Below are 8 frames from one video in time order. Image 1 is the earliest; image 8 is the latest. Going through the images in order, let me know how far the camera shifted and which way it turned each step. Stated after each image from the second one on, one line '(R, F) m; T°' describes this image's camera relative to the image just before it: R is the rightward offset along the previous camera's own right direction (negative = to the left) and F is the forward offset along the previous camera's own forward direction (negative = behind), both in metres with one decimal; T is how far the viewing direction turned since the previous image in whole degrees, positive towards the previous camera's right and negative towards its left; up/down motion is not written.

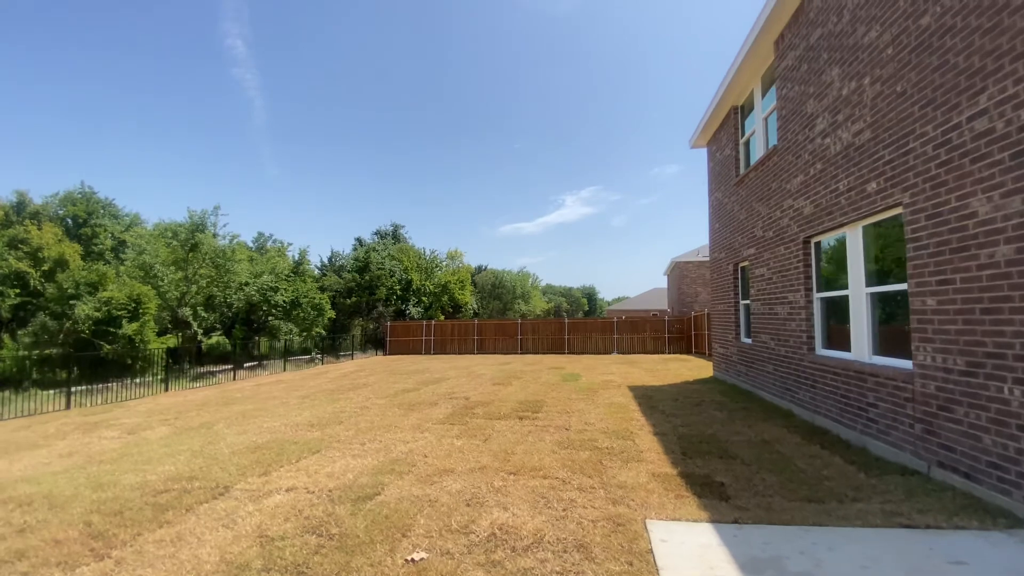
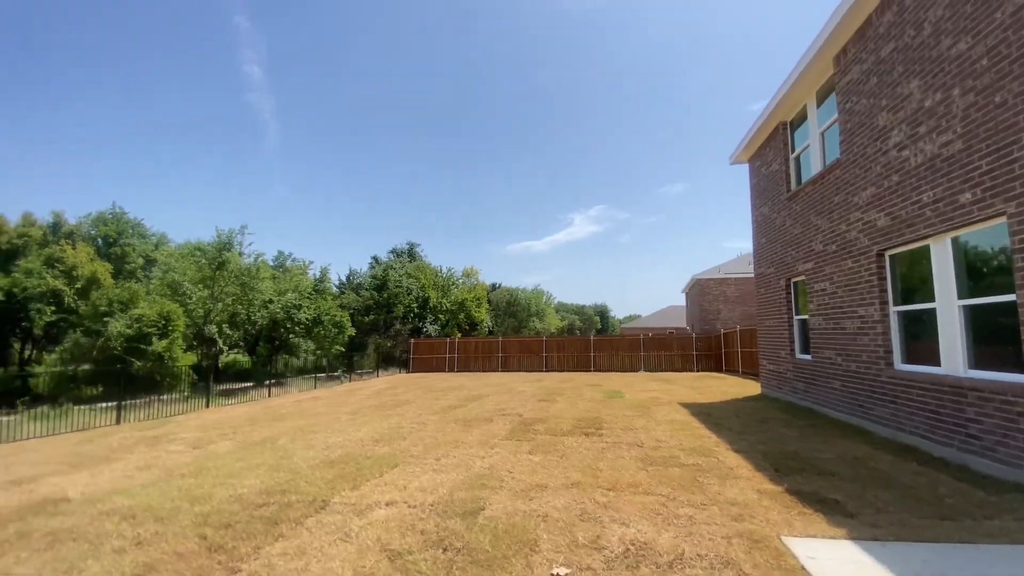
(-0.9, 0.0) m; -1°
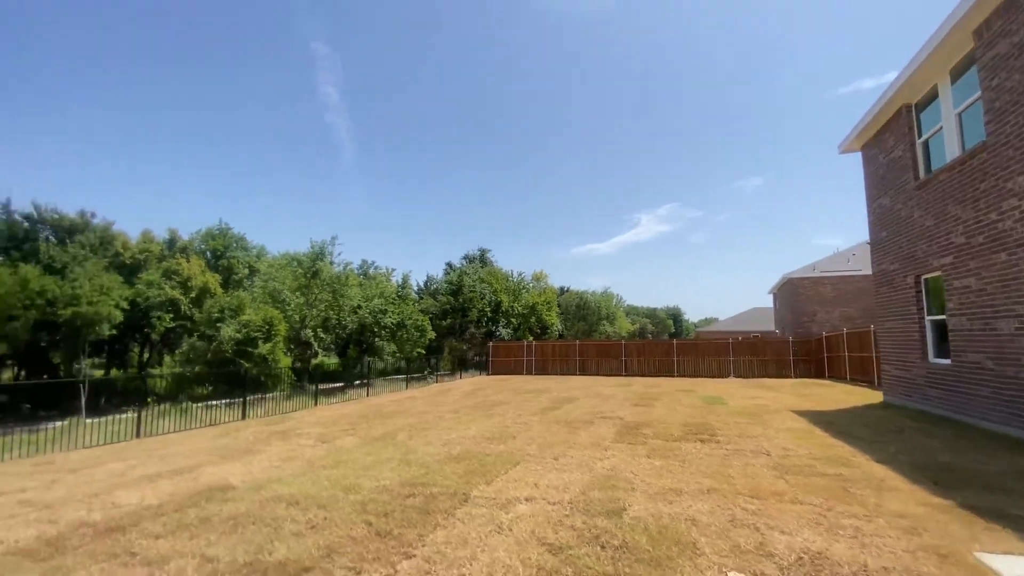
(-0.7, -0.1) m; -8°
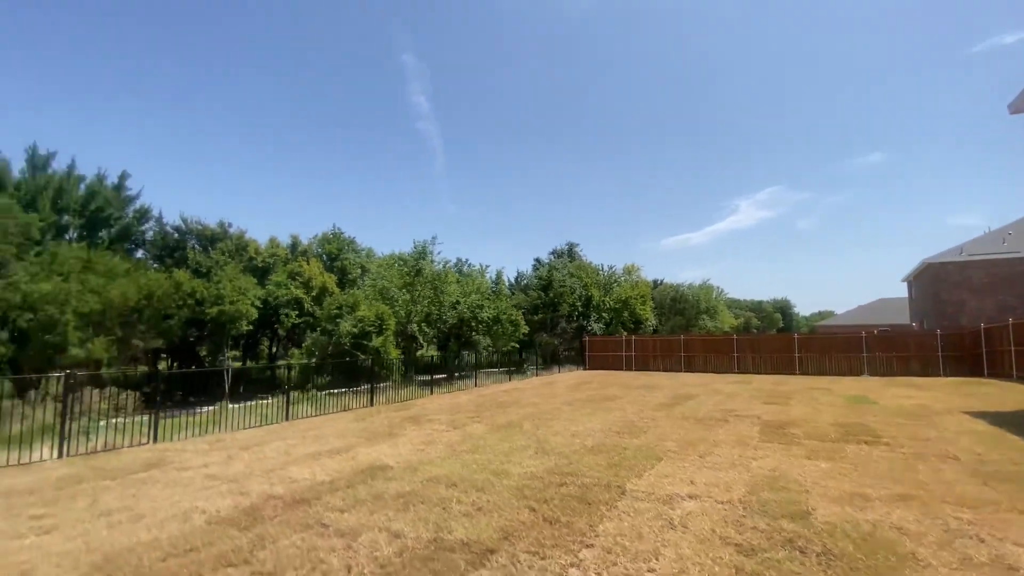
(-0.7, +0.1) m; -10°
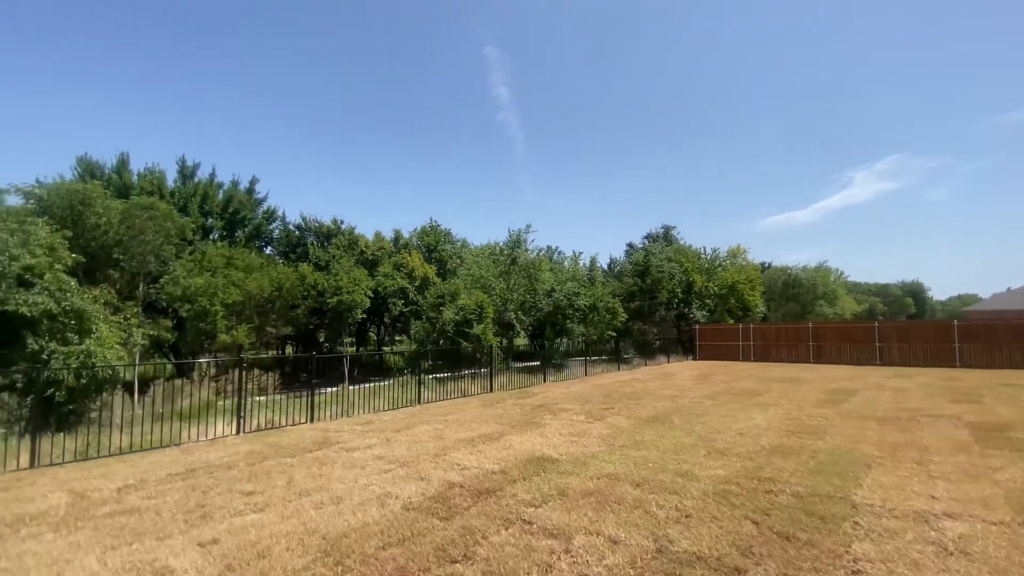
(-1.0, +0.3) m; -10°
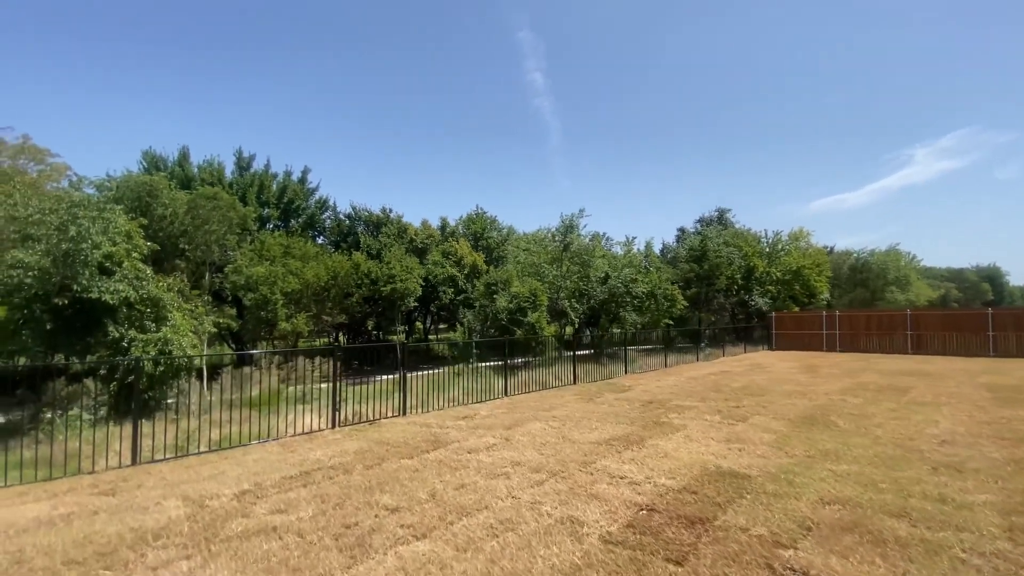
(-1.4, +1.0) m; -4°
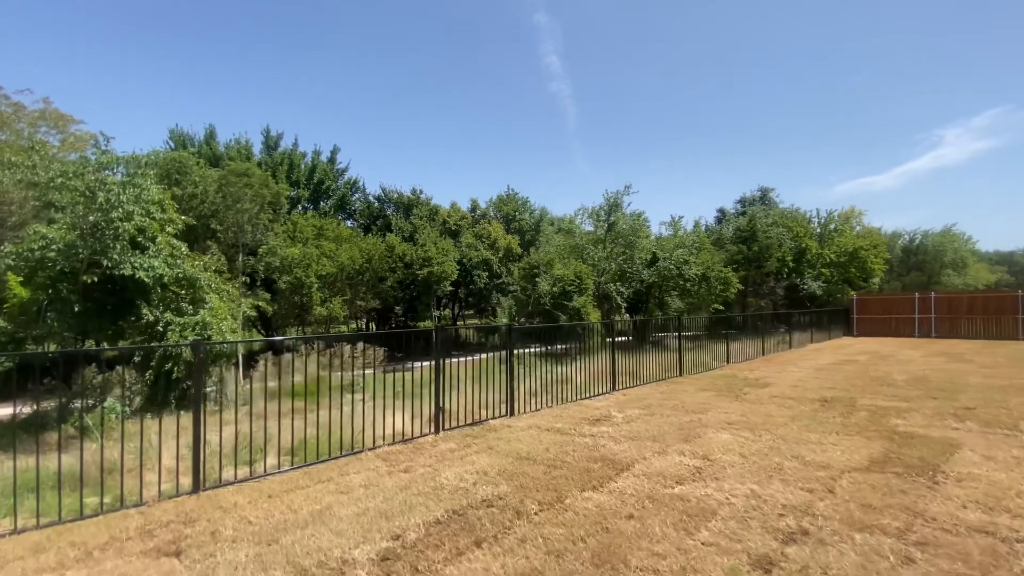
(-1.8, +1.9) m; -2°
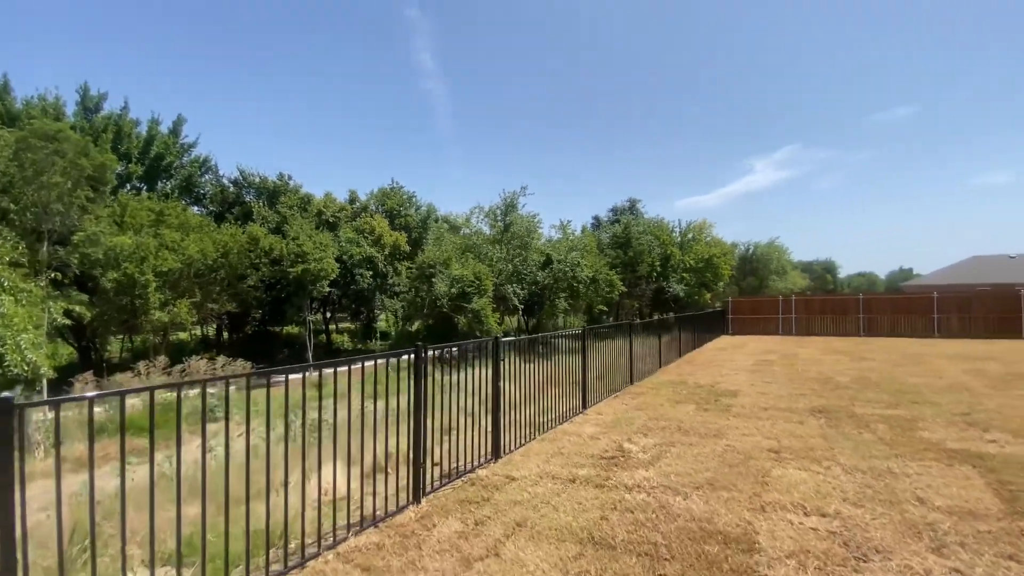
(-1.3, +1.9) m; +15°
